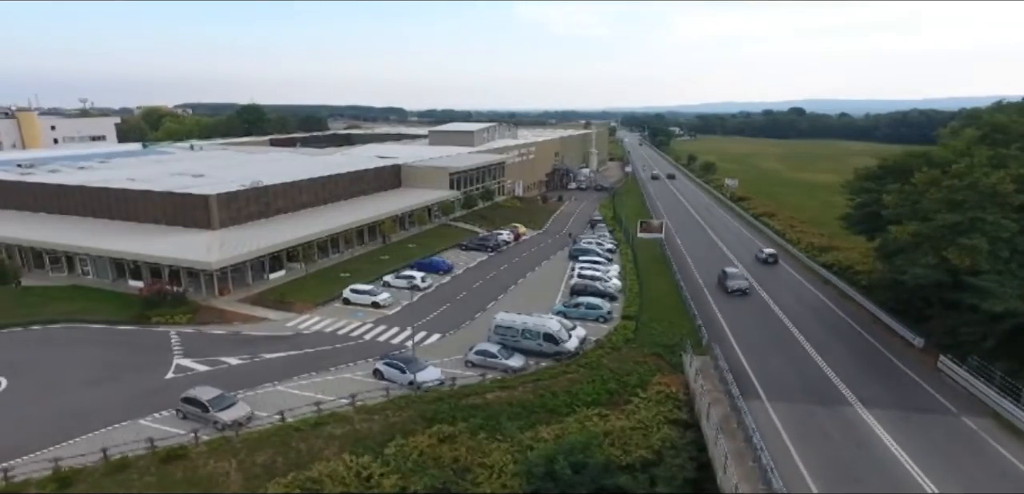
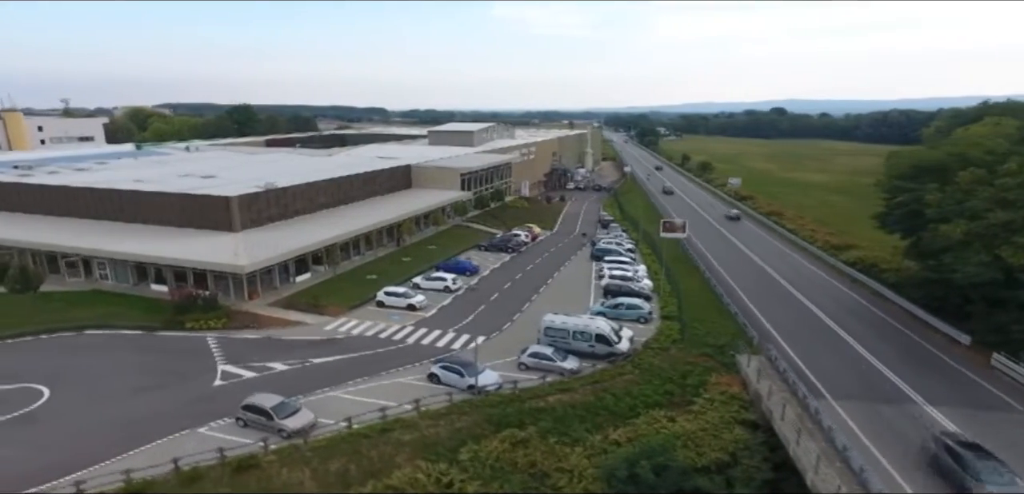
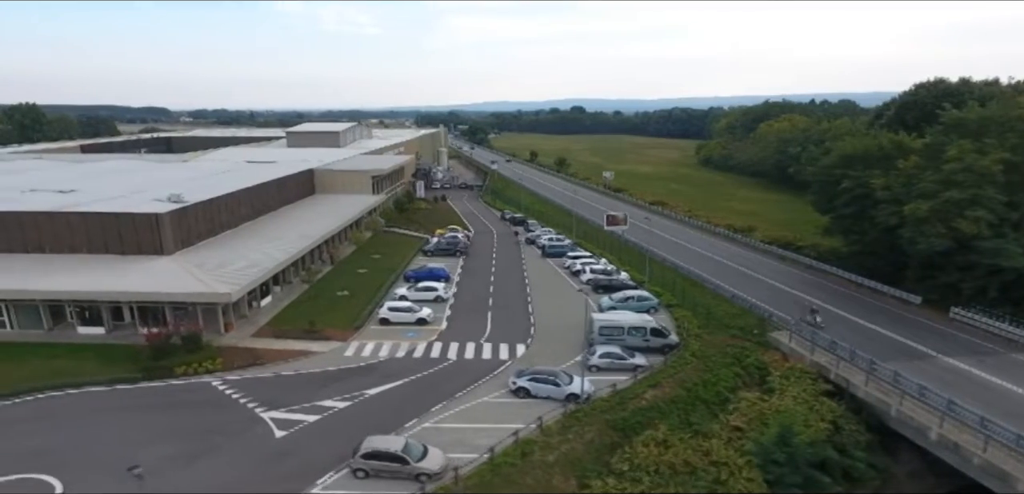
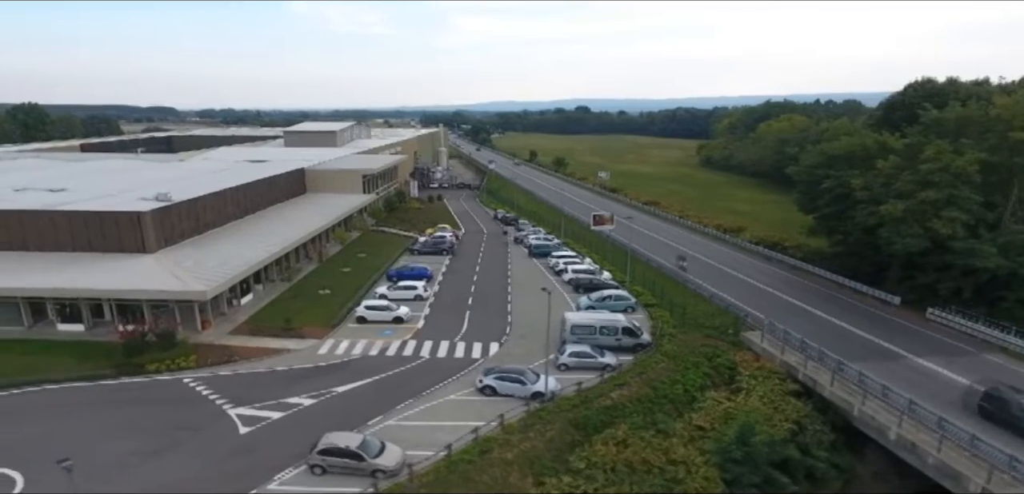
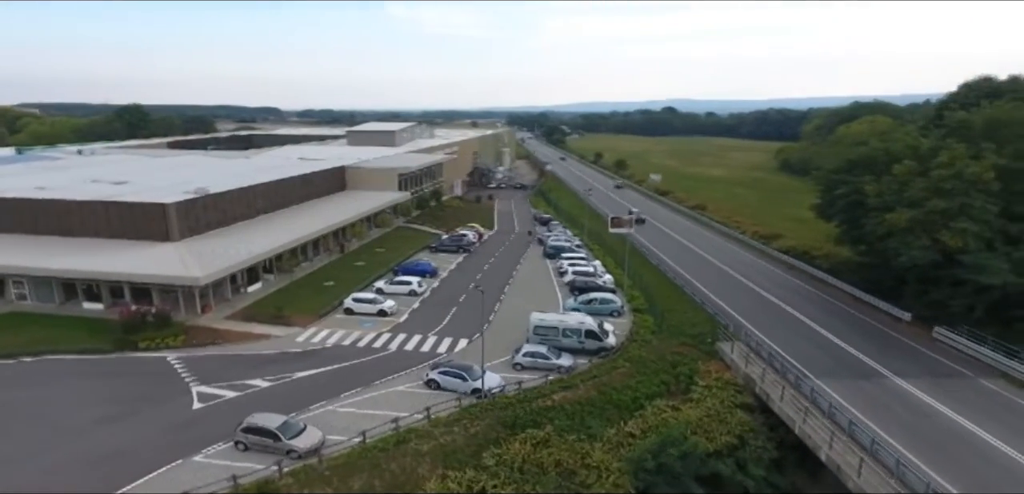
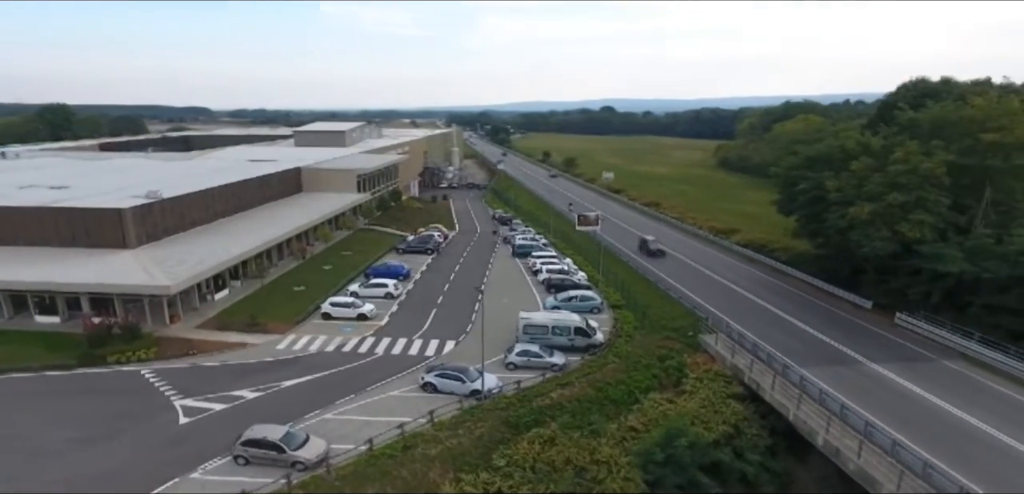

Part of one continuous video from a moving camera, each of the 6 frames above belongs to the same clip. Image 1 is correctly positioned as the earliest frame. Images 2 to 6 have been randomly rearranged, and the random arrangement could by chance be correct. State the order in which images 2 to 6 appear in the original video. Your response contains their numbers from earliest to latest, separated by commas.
2, 5, 6, 4, 3
